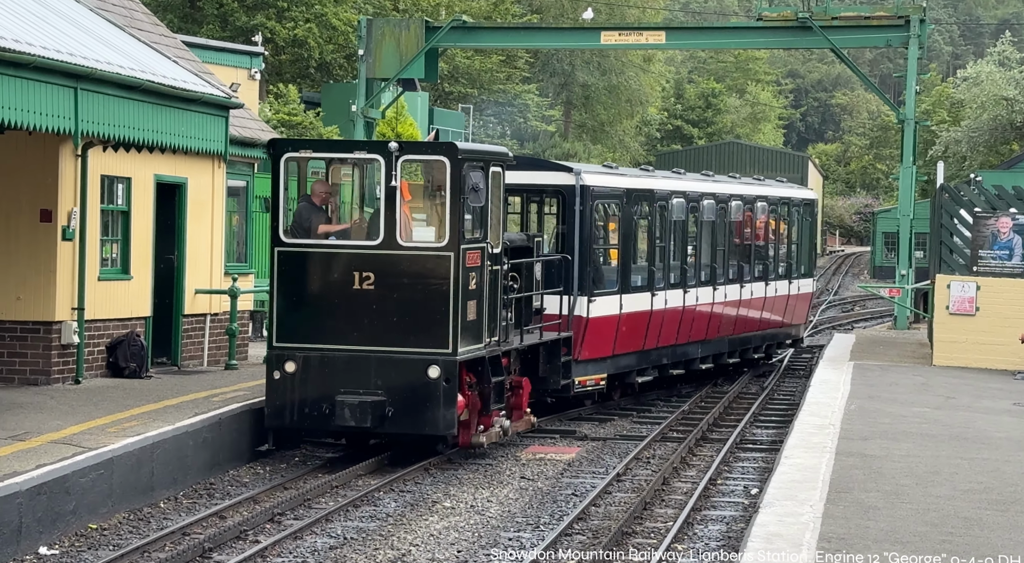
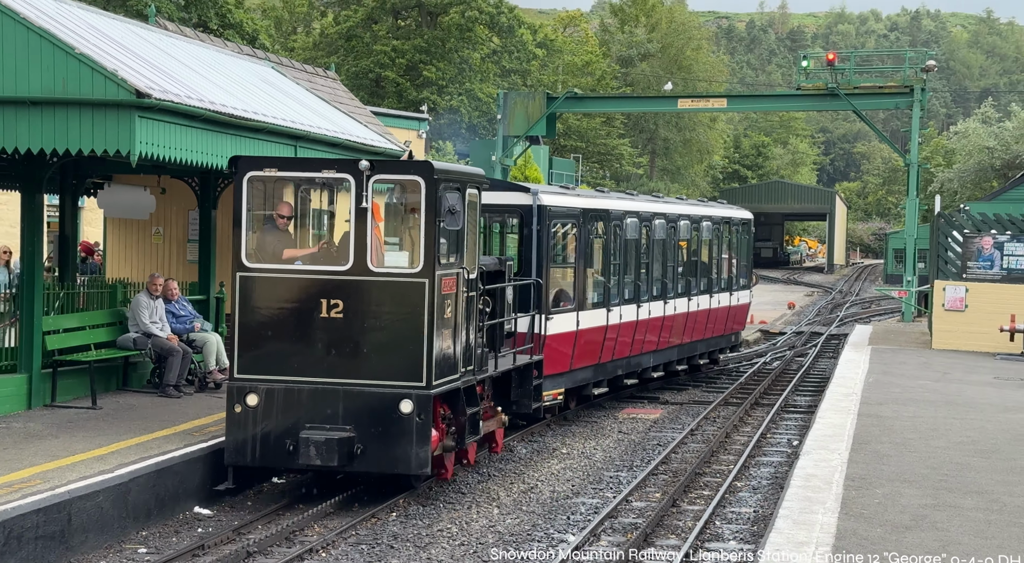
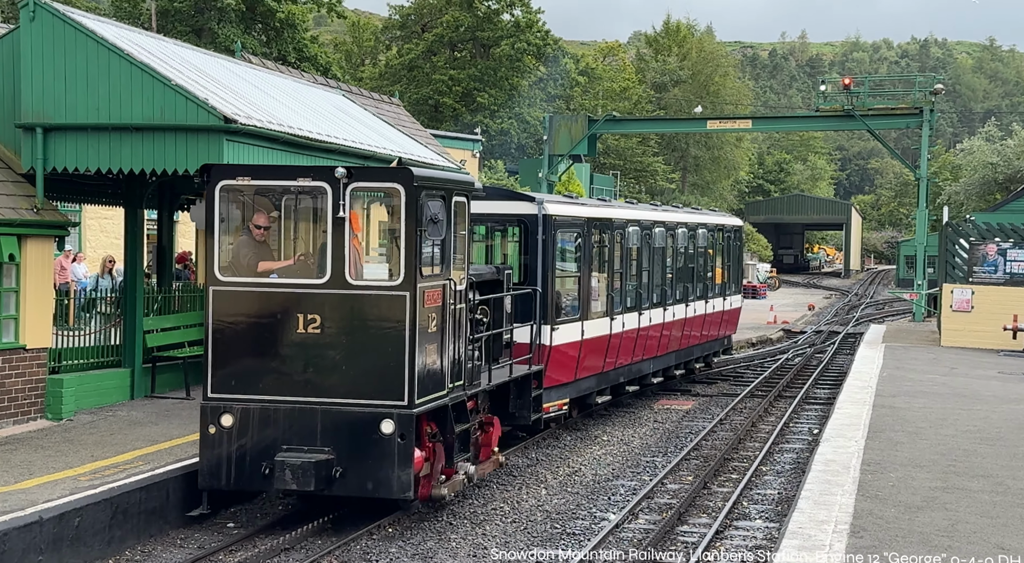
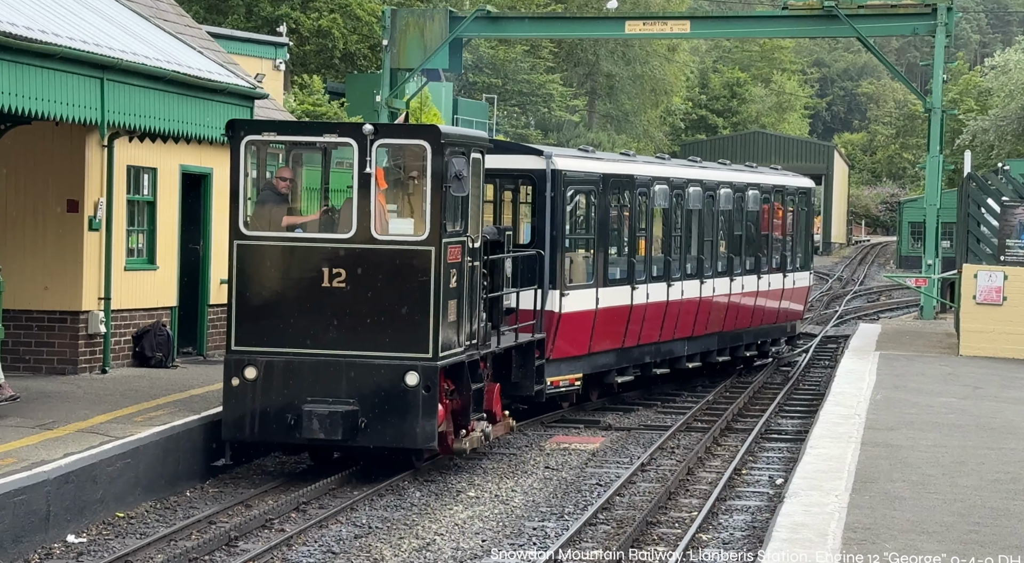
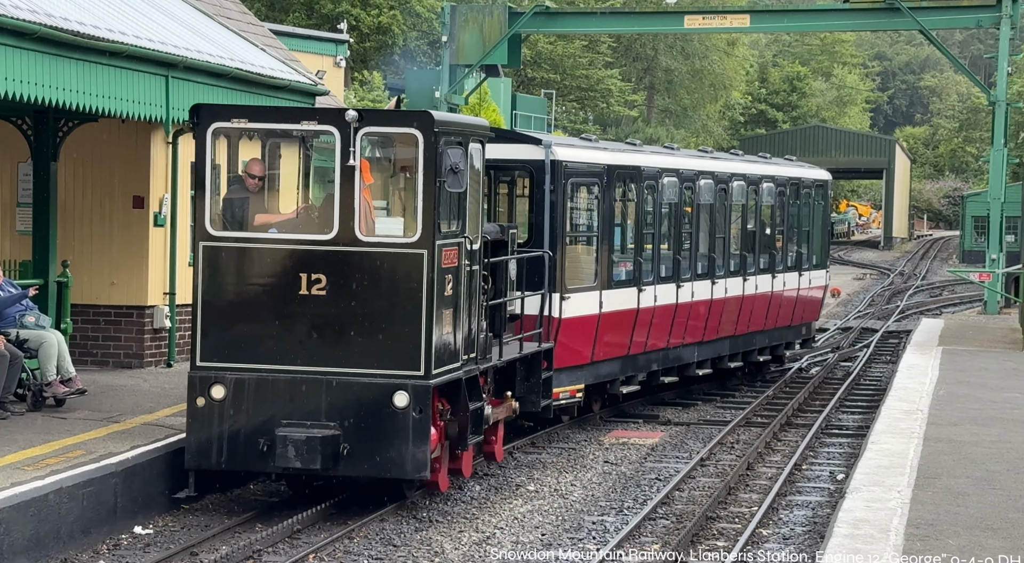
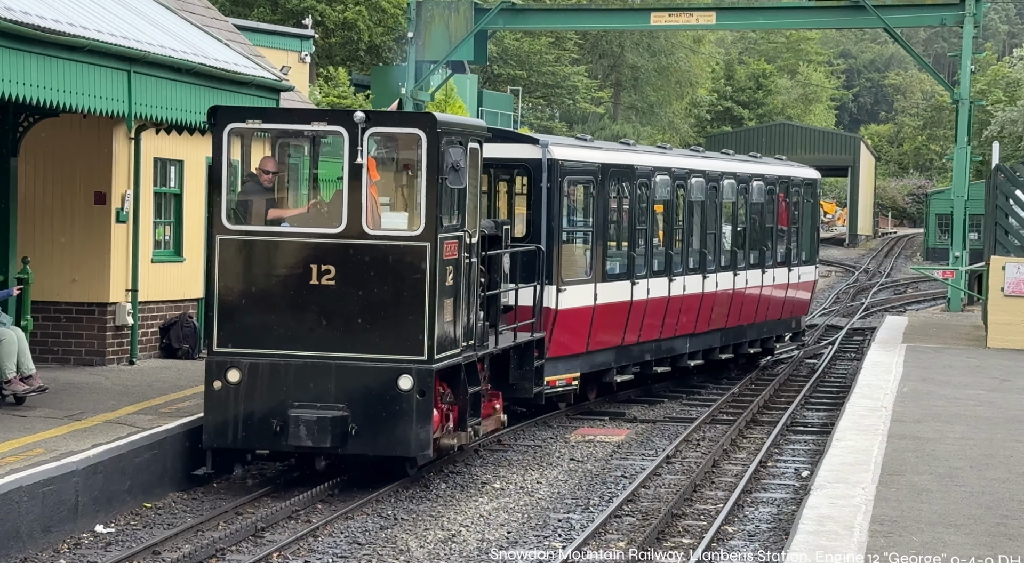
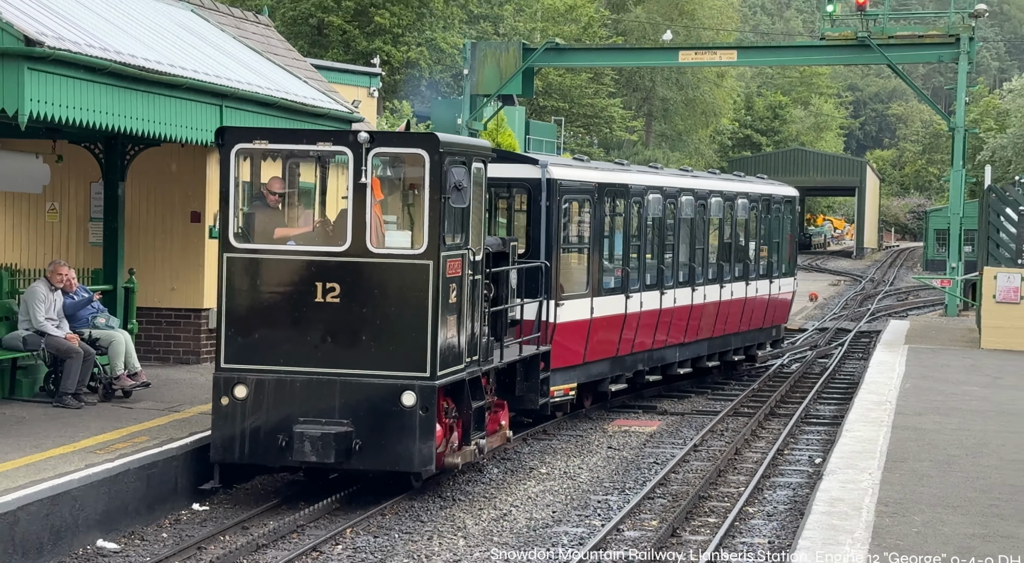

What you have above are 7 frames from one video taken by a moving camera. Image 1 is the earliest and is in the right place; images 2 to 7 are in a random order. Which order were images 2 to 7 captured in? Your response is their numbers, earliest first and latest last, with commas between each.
4, 6, 5, 7, 2, 3
